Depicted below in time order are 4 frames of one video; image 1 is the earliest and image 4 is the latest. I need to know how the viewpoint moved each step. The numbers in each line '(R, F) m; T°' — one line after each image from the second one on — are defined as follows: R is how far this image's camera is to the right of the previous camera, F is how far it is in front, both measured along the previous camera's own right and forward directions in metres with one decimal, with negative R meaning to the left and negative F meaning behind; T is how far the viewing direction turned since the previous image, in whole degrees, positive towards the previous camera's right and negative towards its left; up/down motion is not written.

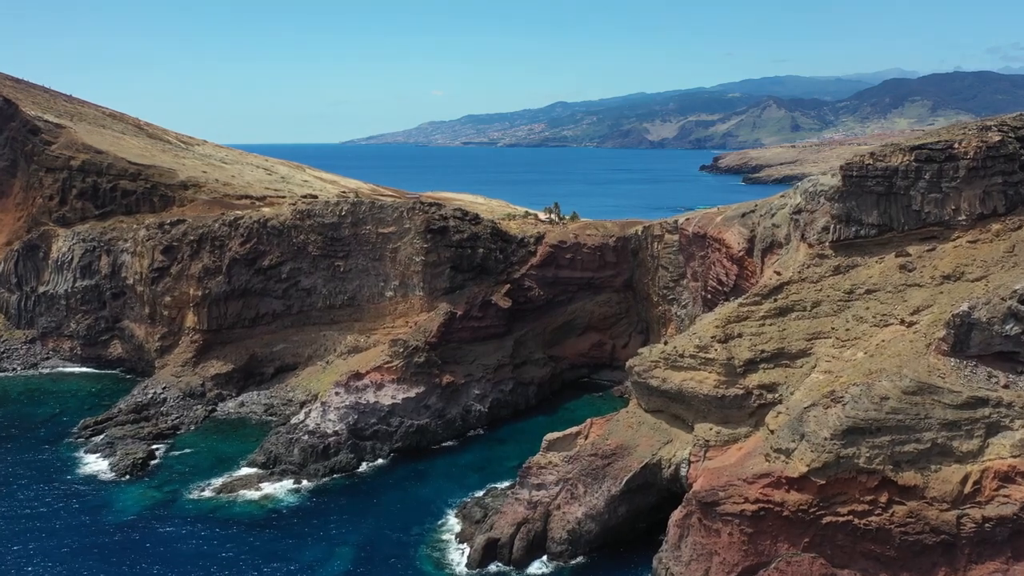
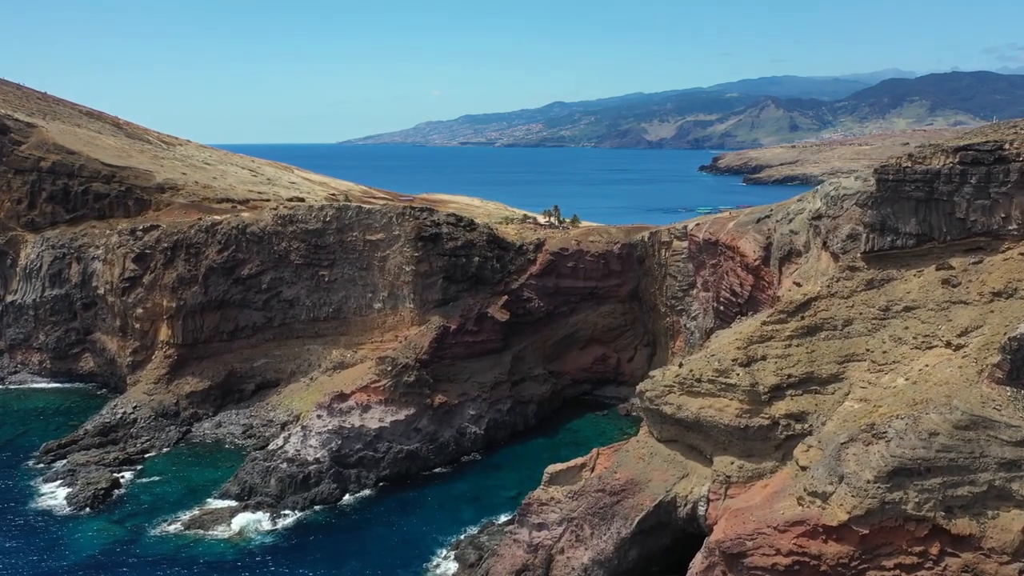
(0.0, +3.3) m; 0°
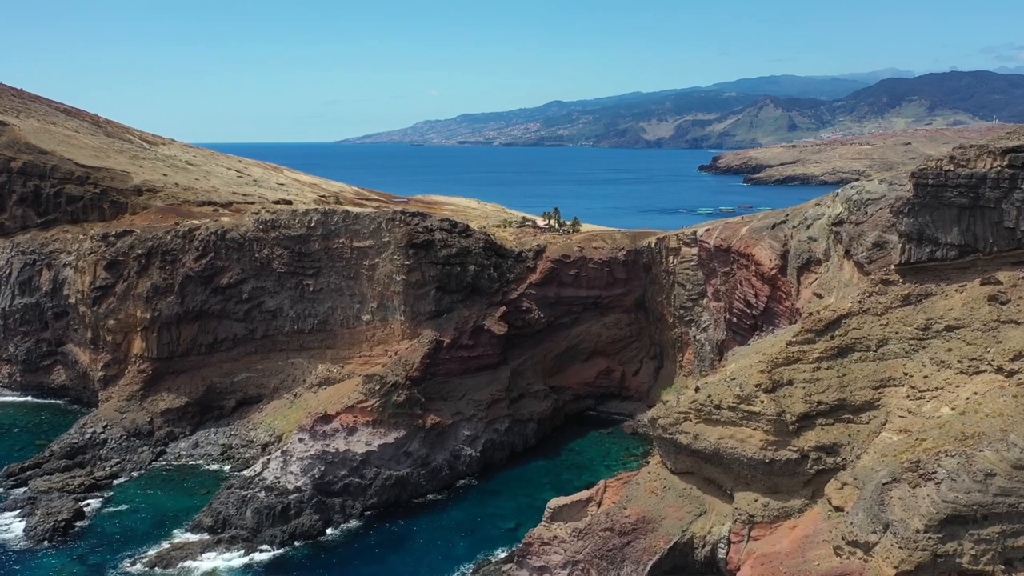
(0.0, +2.9) m; 0°
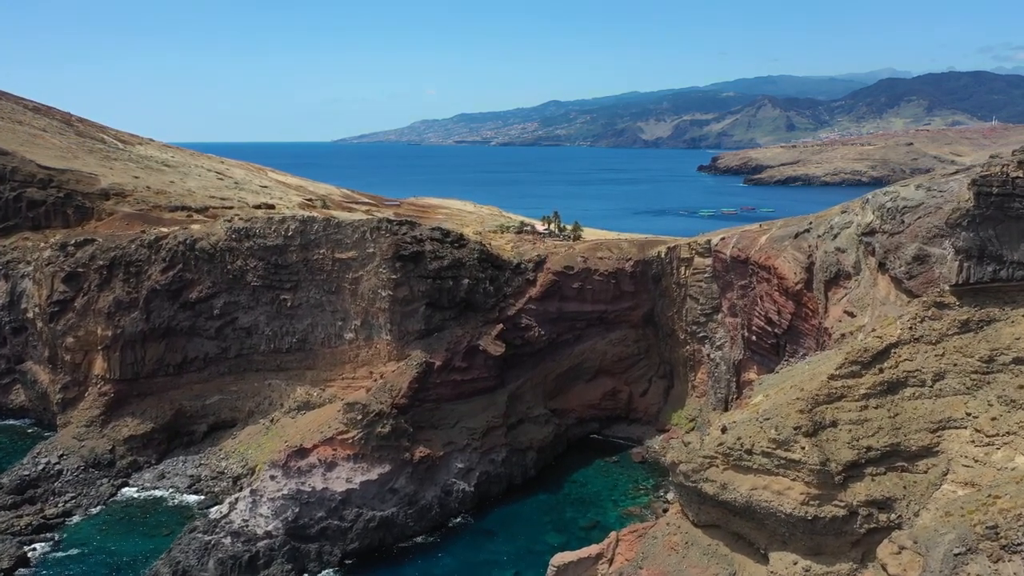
(0.0, +3.7) m; 0°
